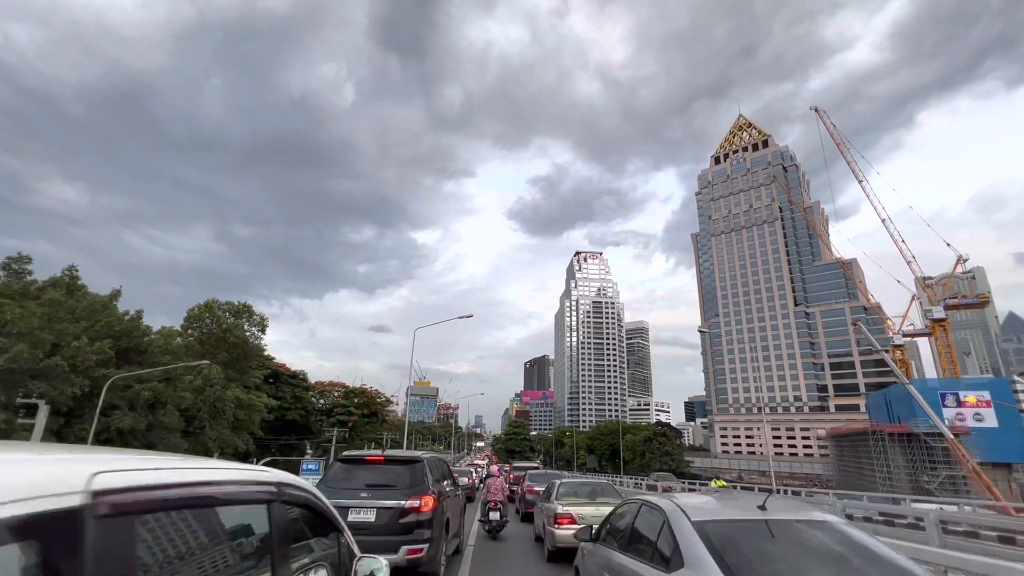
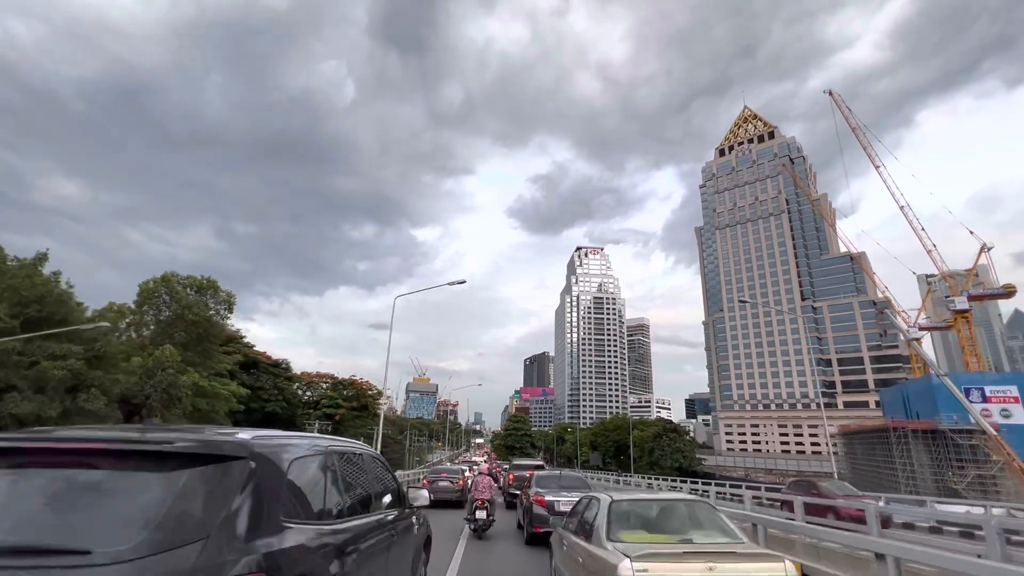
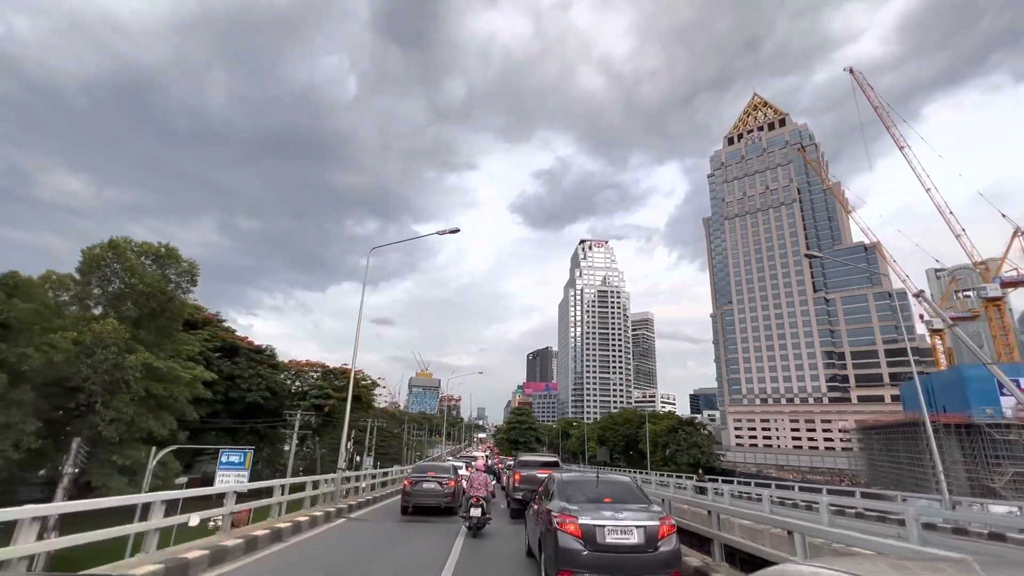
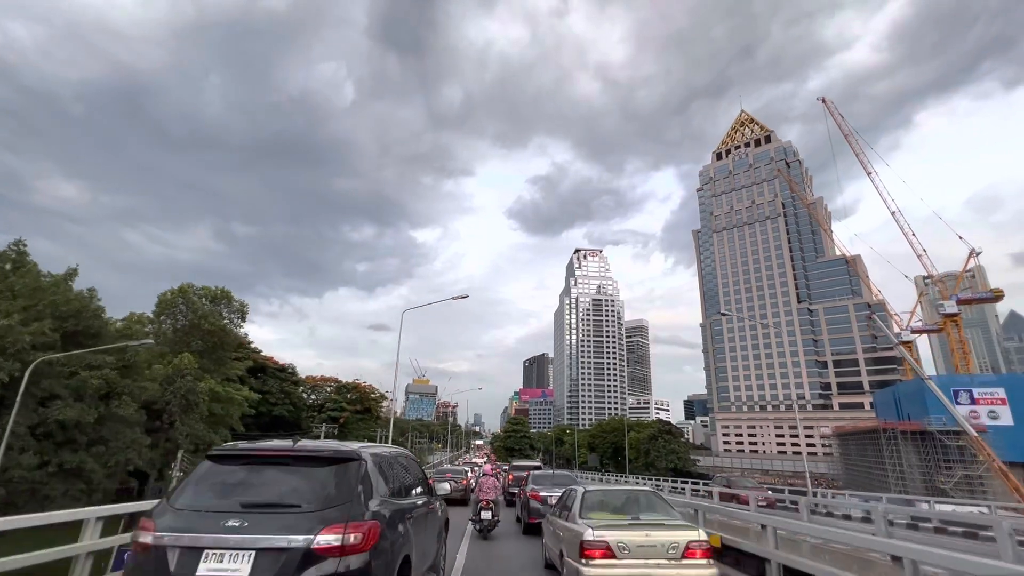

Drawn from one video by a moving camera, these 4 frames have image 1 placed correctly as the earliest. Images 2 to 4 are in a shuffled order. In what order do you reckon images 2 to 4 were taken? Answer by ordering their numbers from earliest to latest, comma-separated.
4, 2, 3
